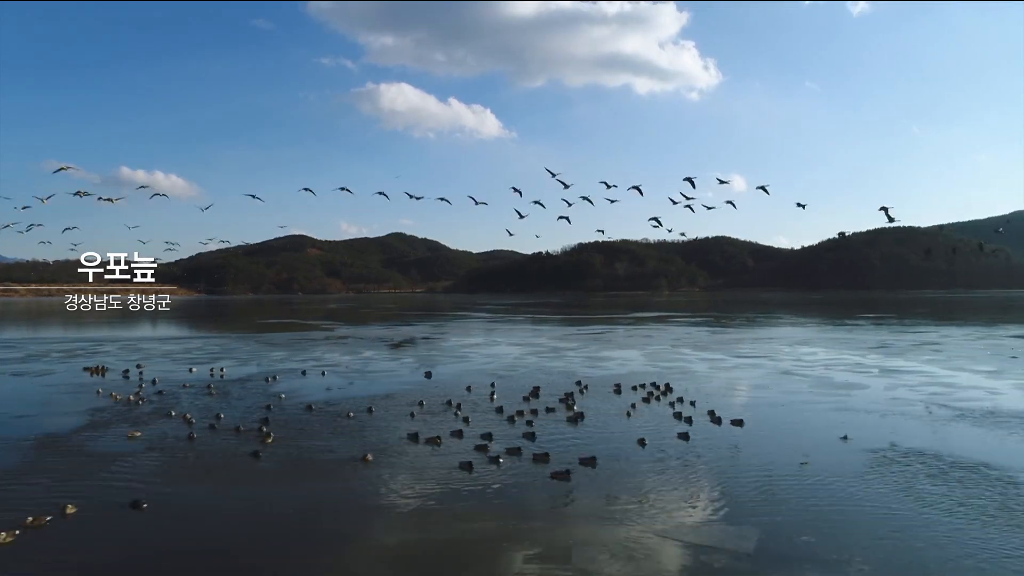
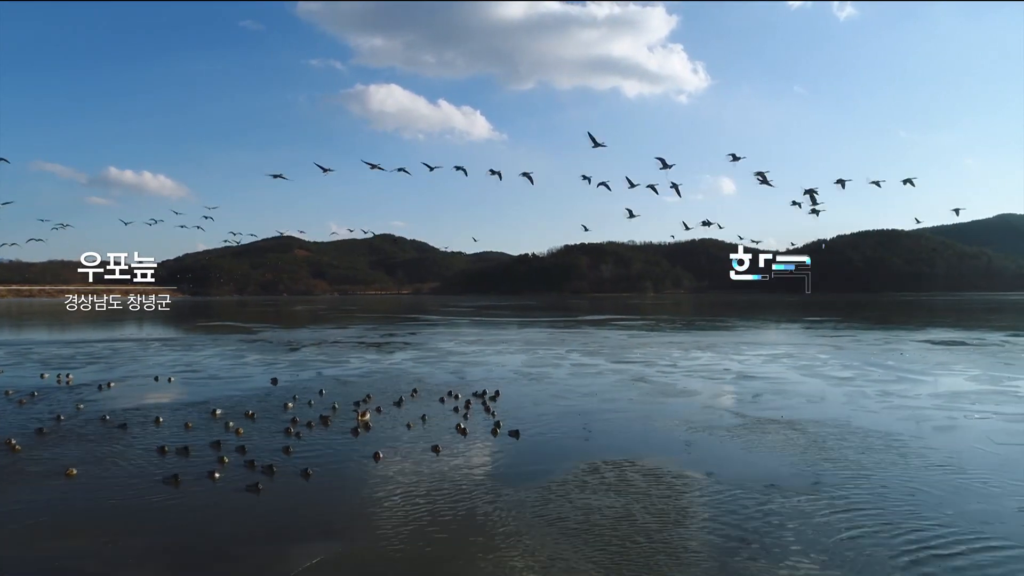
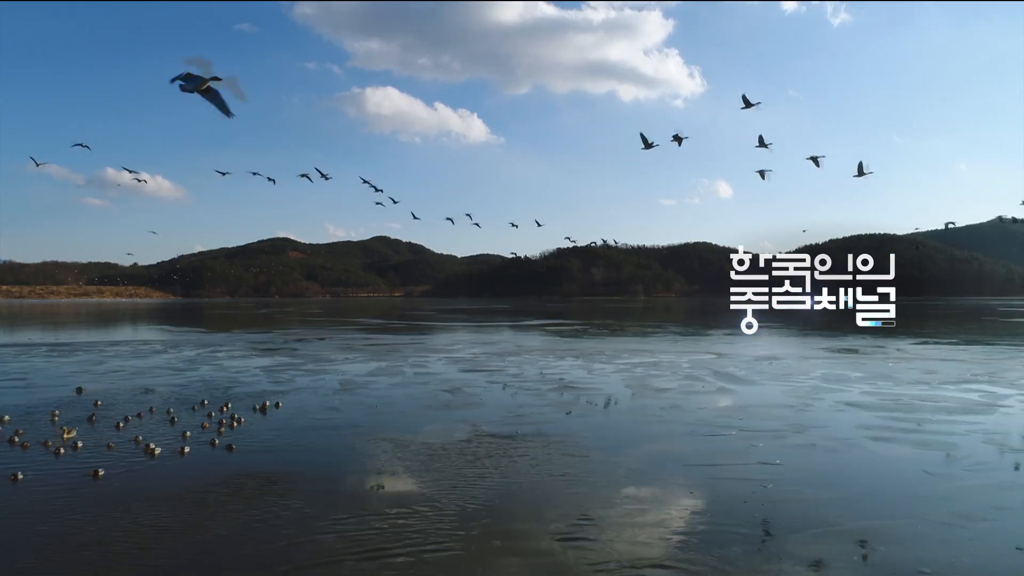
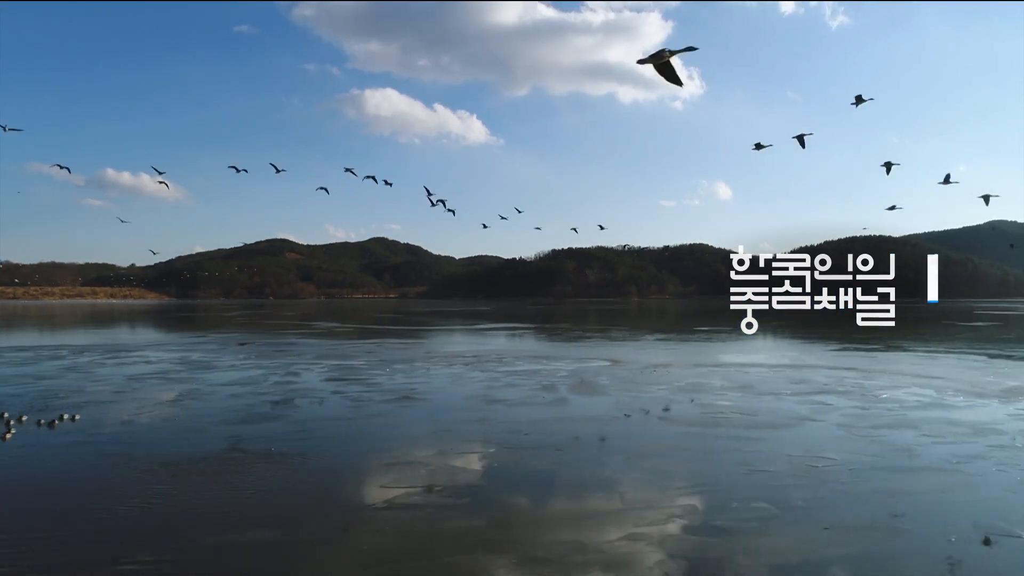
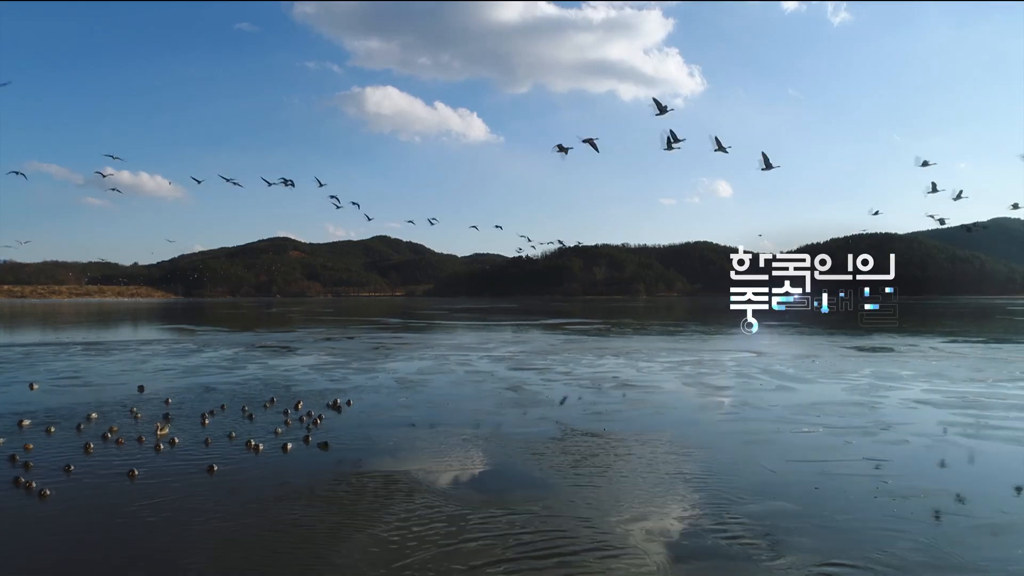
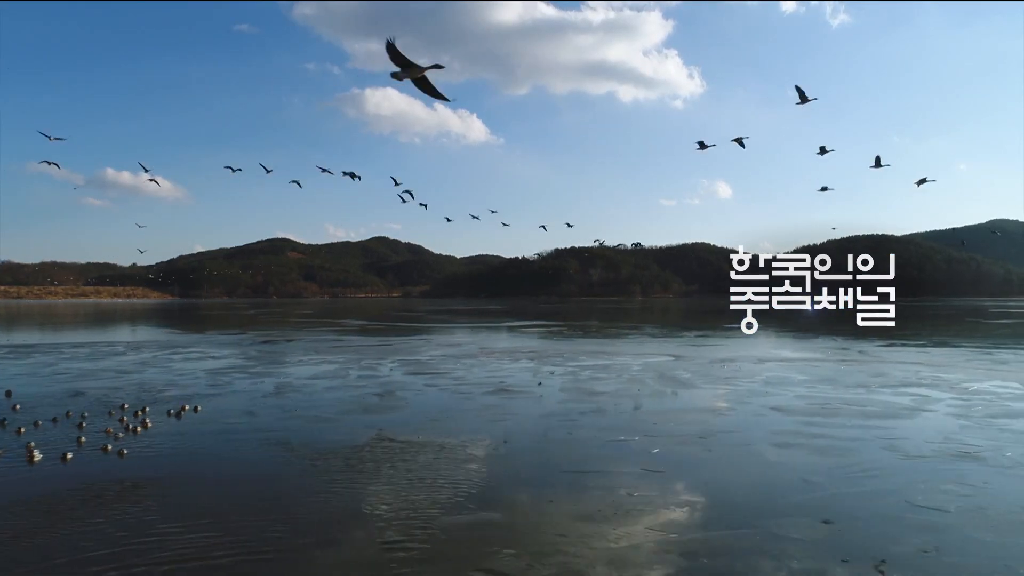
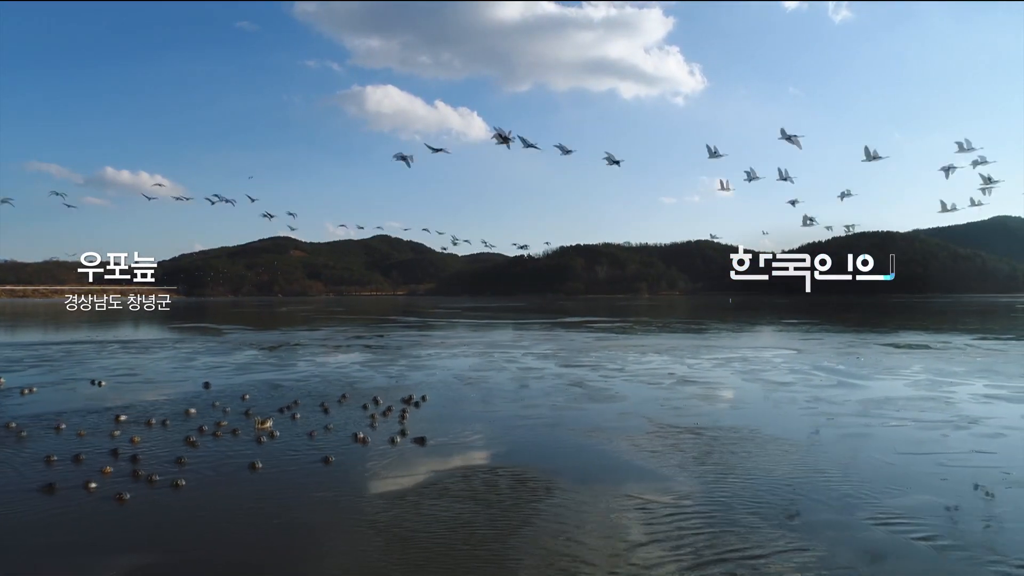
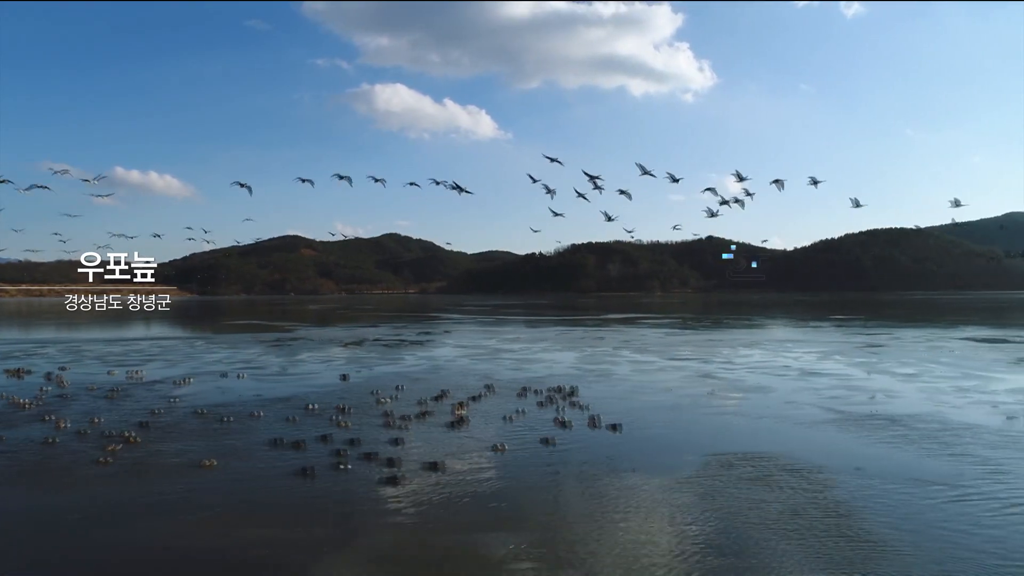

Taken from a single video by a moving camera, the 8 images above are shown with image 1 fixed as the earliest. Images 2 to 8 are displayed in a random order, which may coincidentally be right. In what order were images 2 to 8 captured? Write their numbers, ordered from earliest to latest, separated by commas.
8, 2, 7, 5, 3, 6, 4
